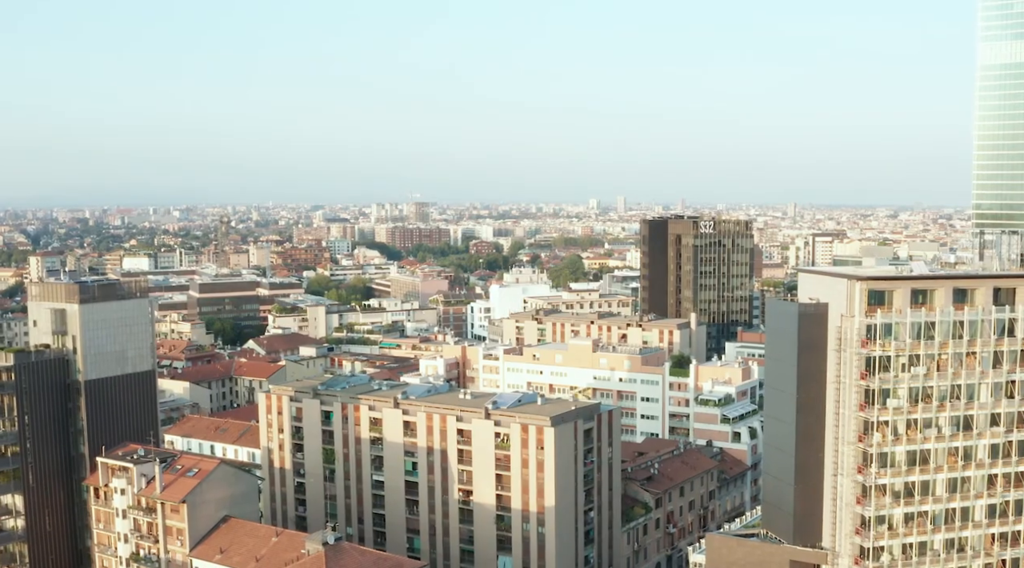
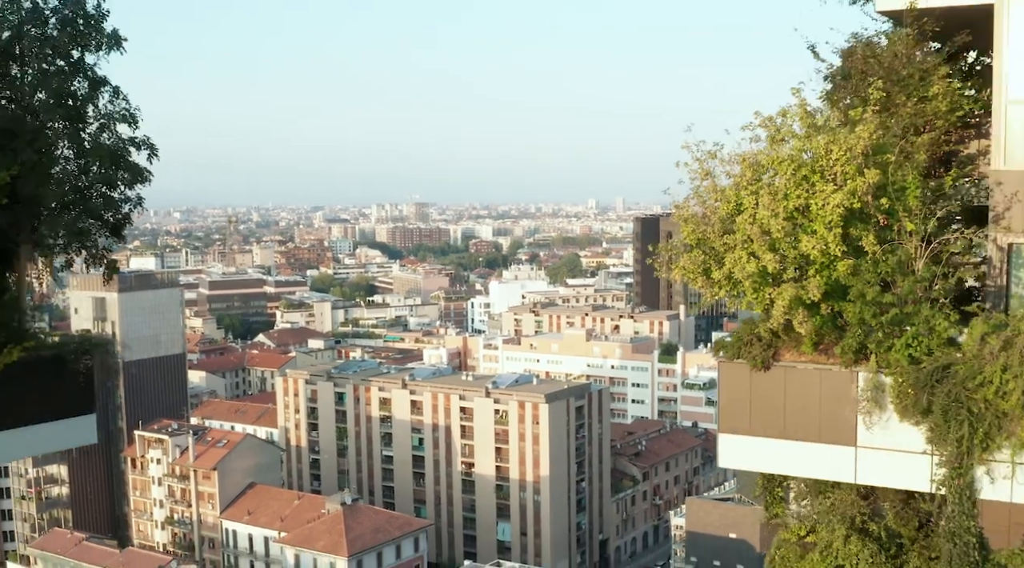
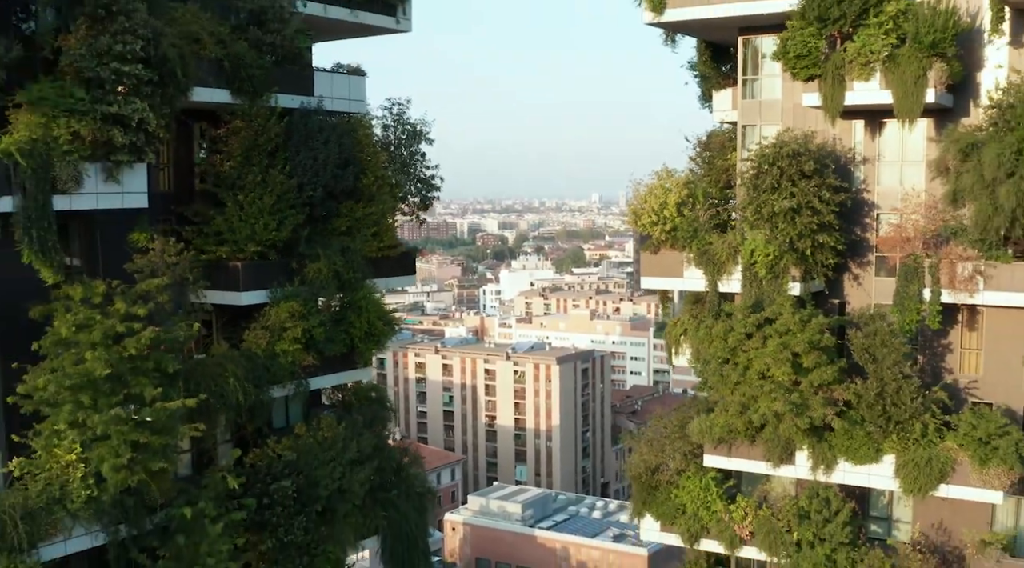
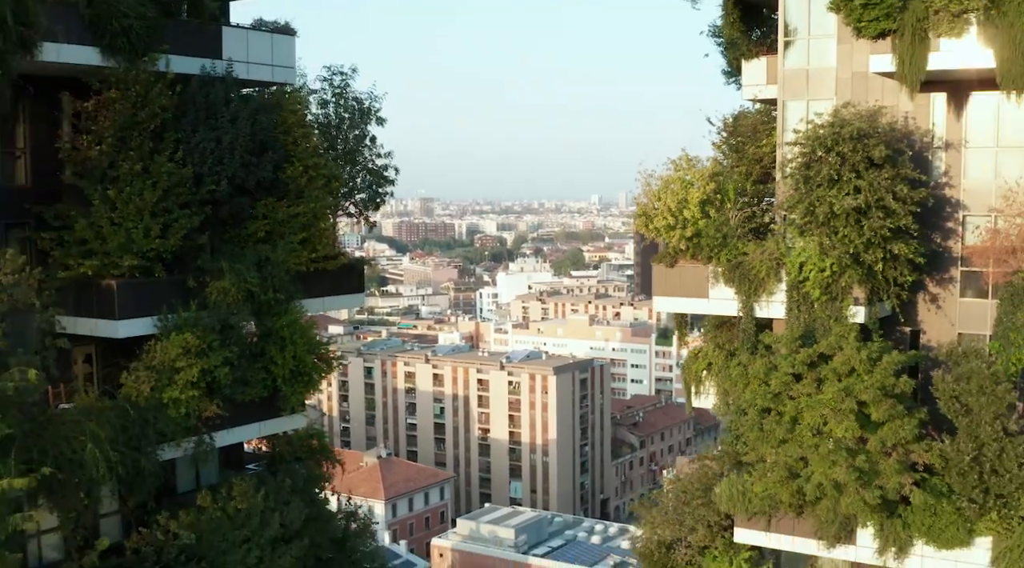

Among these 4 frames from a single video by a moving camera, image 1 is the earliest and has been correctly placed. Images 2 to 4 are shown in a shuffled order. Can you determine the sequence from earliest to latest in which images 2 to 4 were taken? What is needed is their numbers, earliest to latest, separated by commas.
2, 4, 3
